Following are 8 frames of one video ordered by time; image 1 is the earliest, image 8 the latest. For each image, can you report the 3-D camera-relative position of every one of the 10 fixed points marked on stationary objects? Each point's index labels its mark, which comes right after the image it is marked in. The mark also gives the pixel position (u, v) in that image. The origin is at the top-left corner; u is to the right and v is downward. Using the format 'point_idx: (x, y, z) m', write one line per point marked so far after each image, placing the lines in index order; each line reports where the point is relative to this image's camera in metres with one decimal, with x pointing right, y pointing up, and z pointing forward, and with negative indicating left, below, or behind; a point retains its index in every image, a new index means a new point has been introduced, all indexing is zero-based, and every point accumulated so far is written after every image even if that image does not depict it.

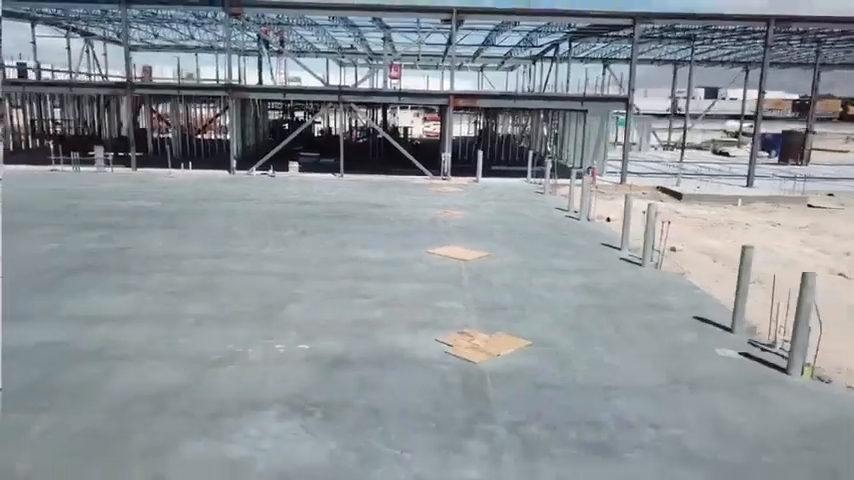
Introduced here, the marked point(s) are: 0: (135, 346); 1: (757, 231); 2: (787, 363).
0: (-2.6, -0.9, +5.9) m
1: (+6.8, +0.2, +13.8) m
2: (+3.2, -1.1, +5.8) m
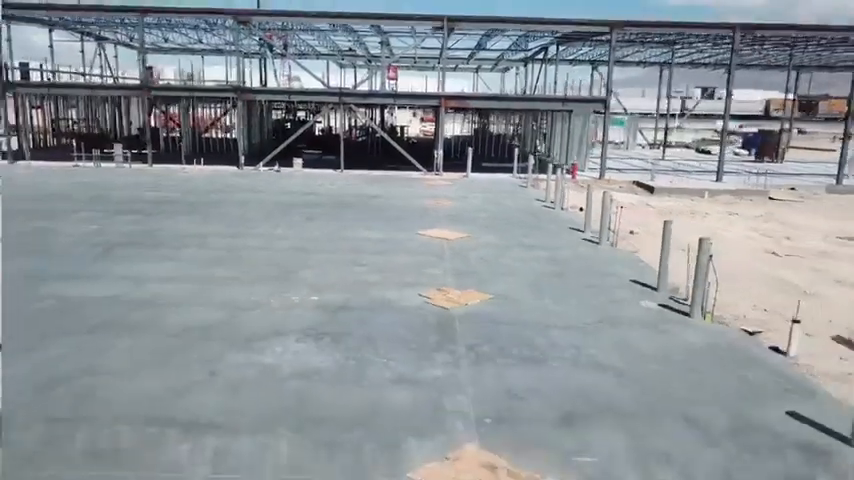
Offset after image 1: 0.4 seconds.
0: (-2.8, -0.6, +7.5) m
1: (+6.6, +0.5, +15.4) m
2: (+3.0, -0.8, +7.4) m
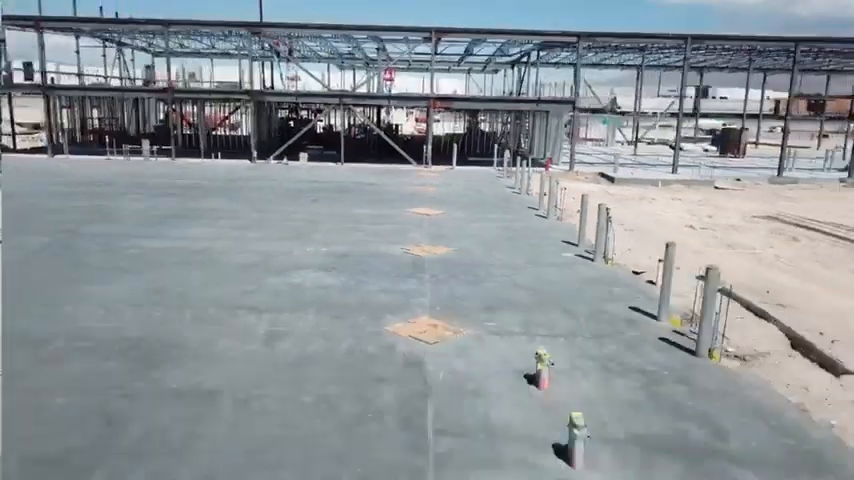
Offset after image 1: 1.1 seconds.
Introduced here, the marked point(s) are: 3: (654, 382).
0: (-3.1, -0.1, +10.3) m
1: (+6.3, +1.0, +18.2) m
2: (+2.6, -0.3, +10.2) m
3: (+2.0, -1.2, +5.6) m
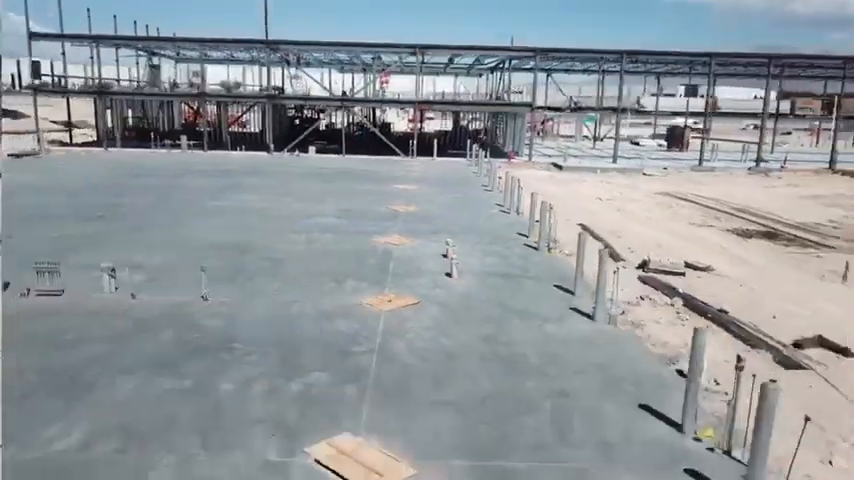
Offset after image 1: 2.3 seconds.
0: (-3.7, +0.8, +15.8) m
1: (+5.7, +2.0, +23.6) m
2: (+2.0, +0.7, +15.7) m
3: (+1.4, -0.3, +11.1) m
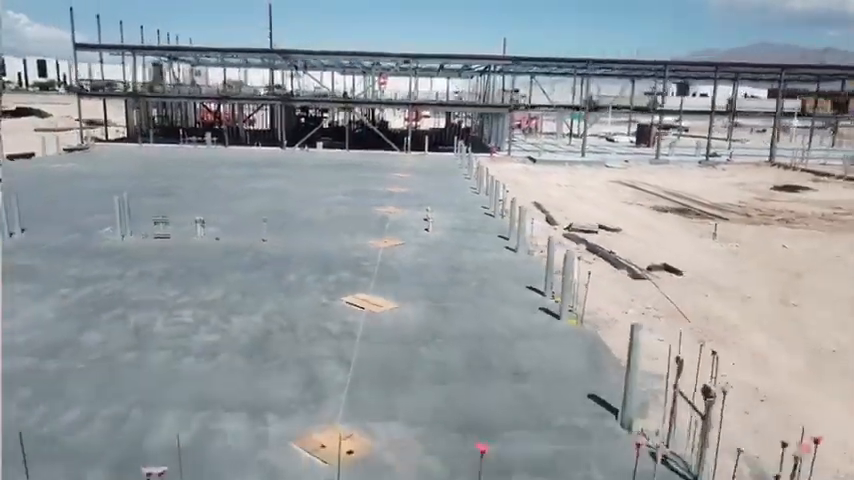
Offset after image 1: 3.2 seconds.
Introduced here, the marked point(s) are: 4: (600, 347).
0: (-4.1, +1.6, +20.2) m
1: (+5.3, +2.8, +28.1) m
2: (+1.7, +1.5, +20.1) m
3: (+1.0, +0.5, +15.5) m
4: (+2.0, -1.2, +7.7) m
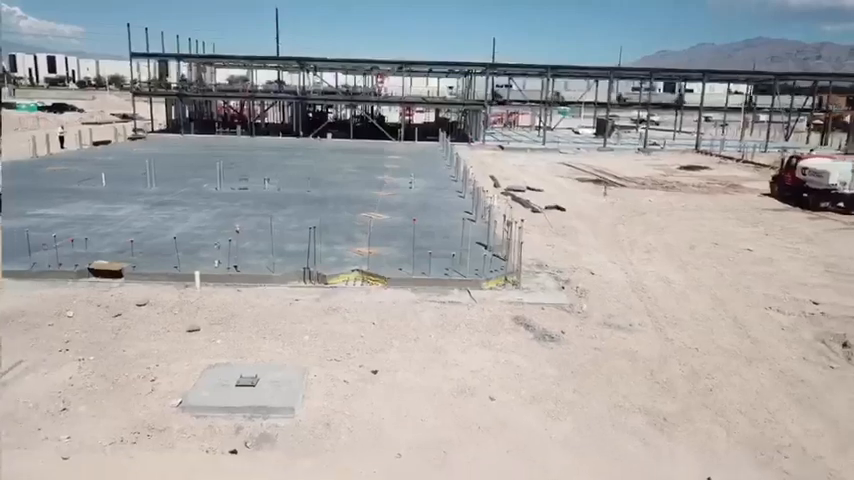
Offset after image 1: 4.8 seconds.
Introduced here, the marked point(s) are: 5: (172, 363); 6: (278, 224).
0: (-4.7, +3.2, +27.9) m
1: (+4.7, +4.4, +35.8) m
2: (+1.1, +3.0, +27.9) m
3: (+0.5, +2.0, +23.3) m
4: (+1.5, +0.3, +15.5) m
5: (-3.3, -1.6, +8.5) m
6: (-3.5, +0.4, +15.4) m
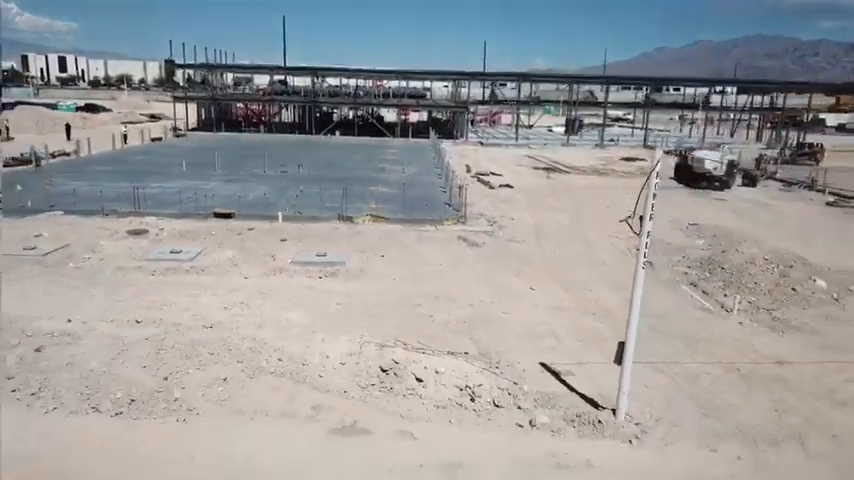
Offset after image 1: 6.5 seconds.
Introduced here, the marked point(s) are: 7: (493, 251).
0: (-5.2, +4.6, +36.1) m
1: (+4.1, +5.9, +44.1) m
2: (+0.5, +4.4, +36.1) m
3: (-0.1, +3.4, +31.5) m
4: (+1.0, +1.7, +23.8) m
5: (-3.8, -0.3, +16.7) m
6: (-4.0, +1.7, +23.6) m
7: (+1.7, -0.3, +17.5) m
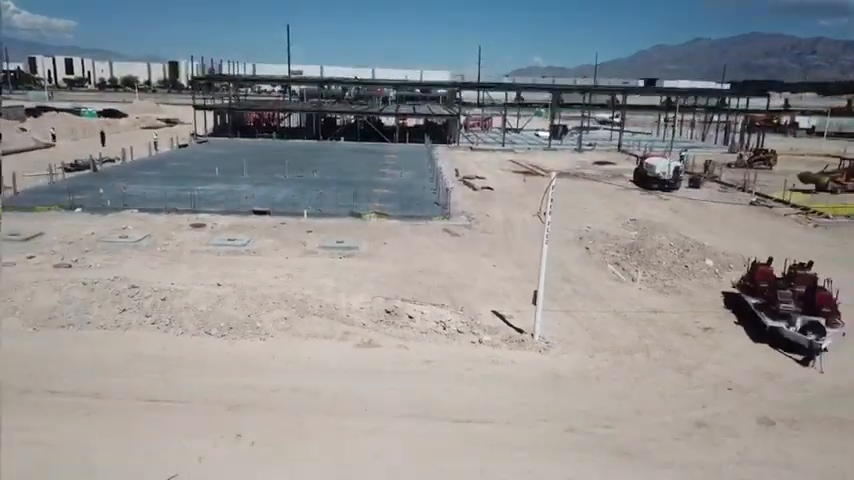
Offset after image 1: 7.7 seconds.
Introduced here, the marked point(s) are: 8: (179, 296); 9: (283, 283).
0: (-5.5, +4.9, +41.6) m
1: (+3.8, +6.3, +49.6) m
2: (+0.2, +4.8, +41.6) m
3: (-0.4, +3.7, +37.0) m
4: (+0.7, +2.0, +29.3) m
5: (-4.1, 0.0, +22.2) m
6: (-4.3, +2.0, +29.1) m
7: (+1.5, 0.0, +23.0) m
8: (-6.0, -1.4, +16.0) m
9: (-3.8, -1.2, +17.6) m
